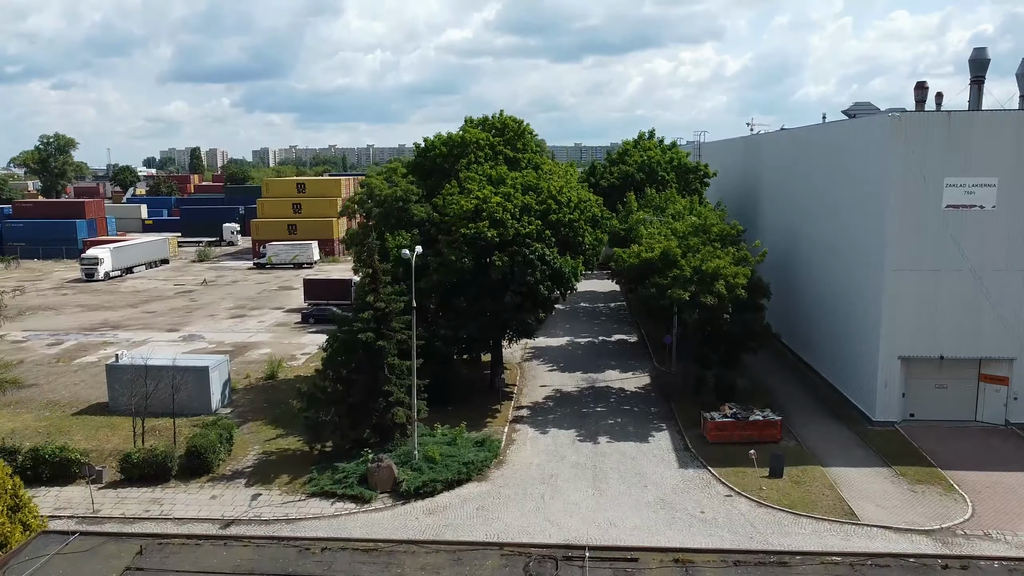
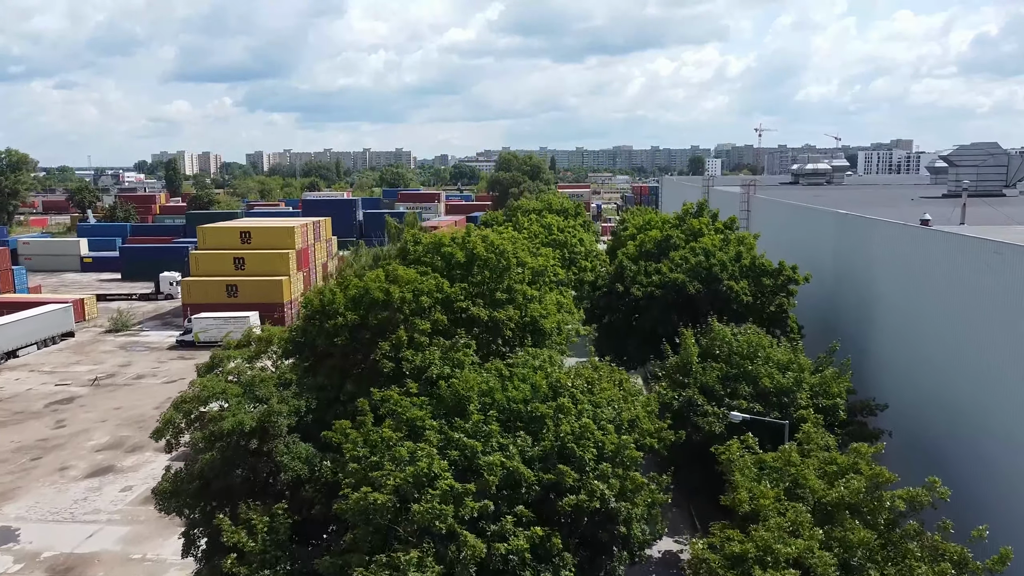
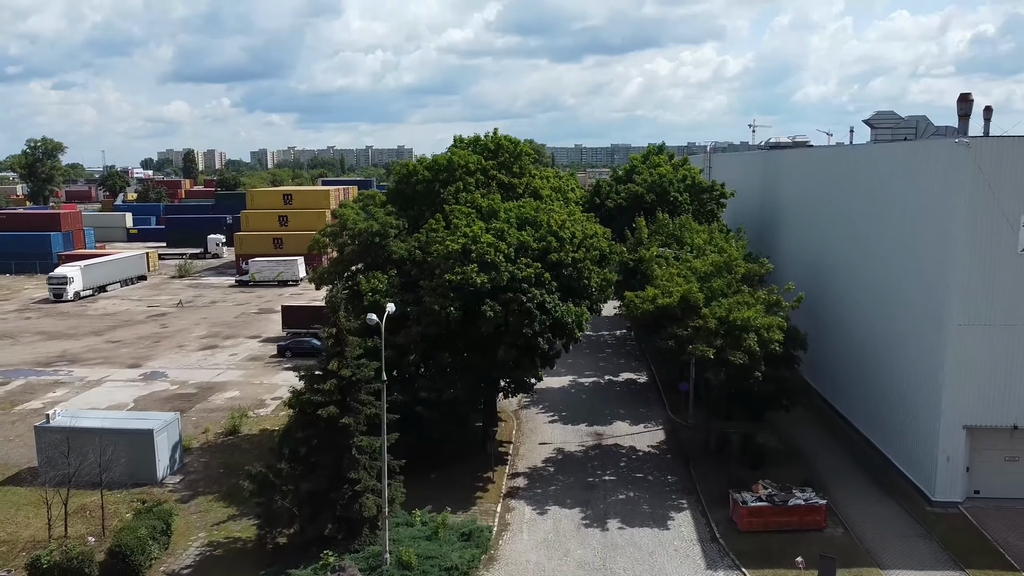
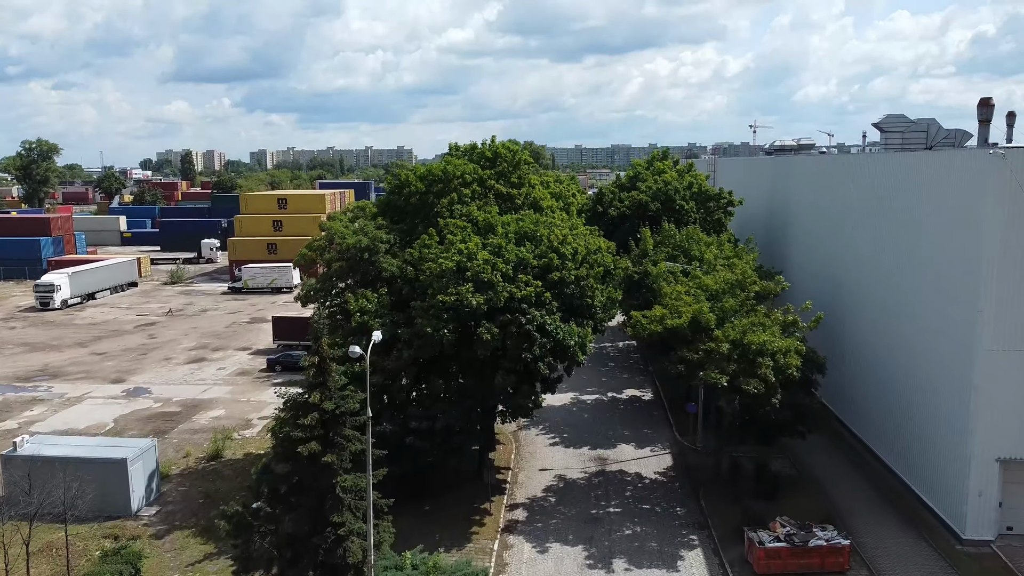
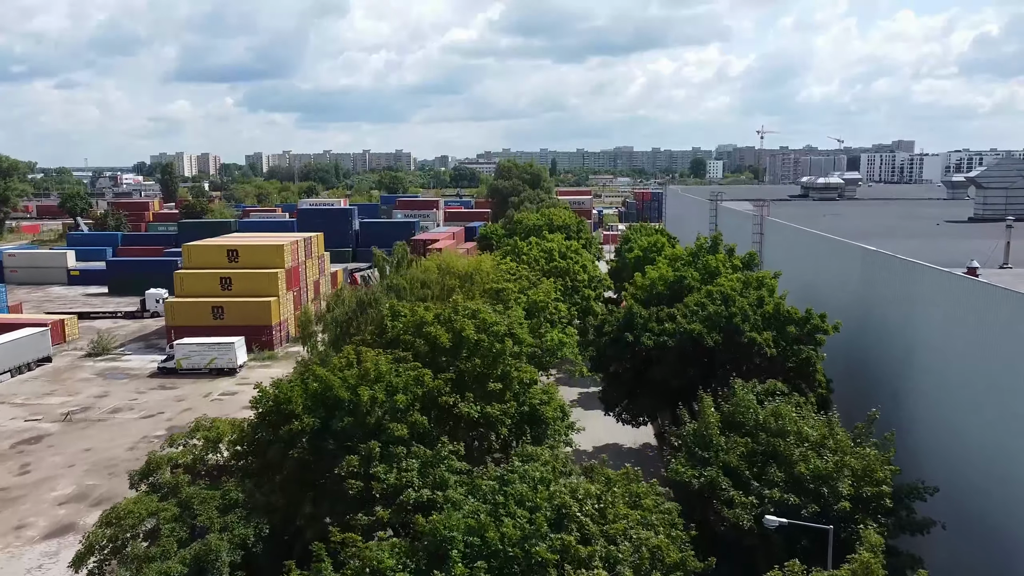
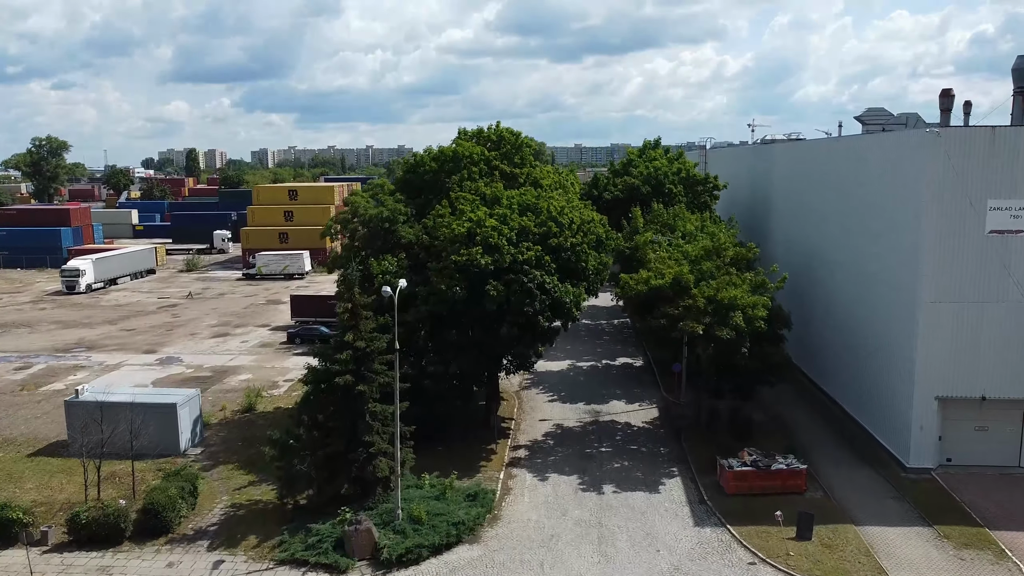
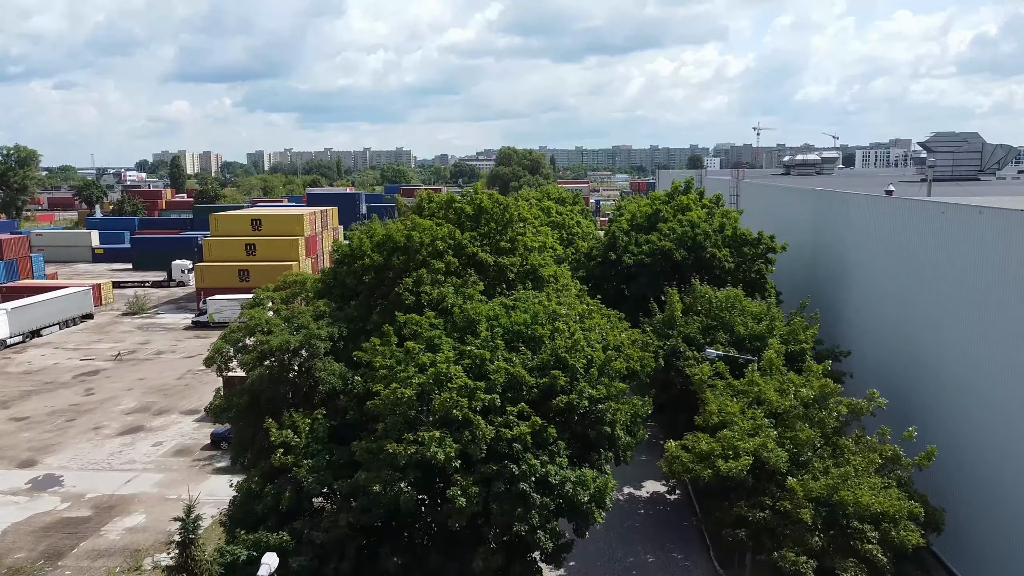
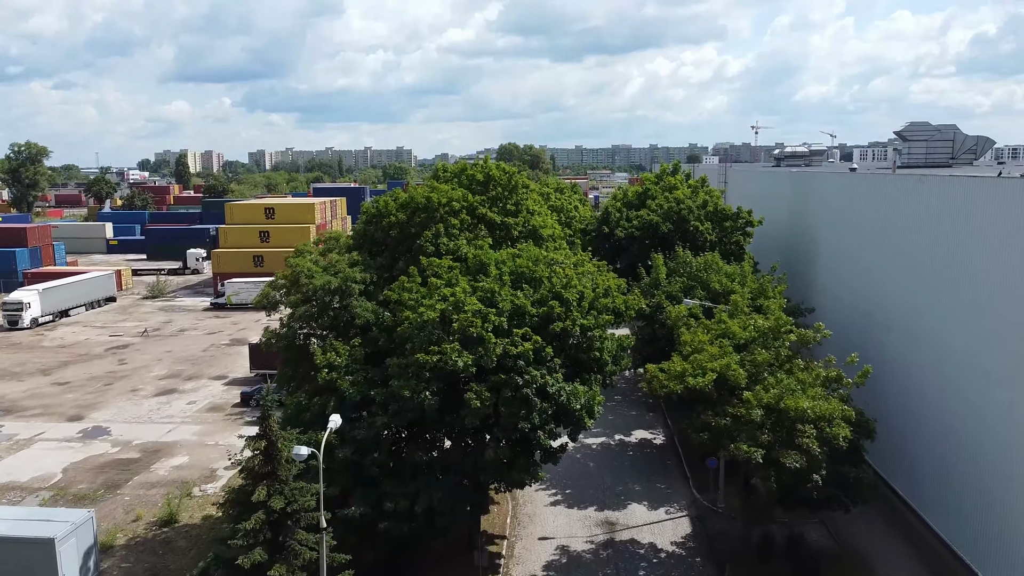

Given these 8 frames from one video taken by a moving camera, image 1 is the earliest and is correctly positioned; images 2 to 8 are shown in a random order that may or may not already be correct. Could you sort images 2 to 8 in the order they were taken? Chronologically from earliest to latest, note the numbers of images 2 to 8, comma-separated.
6, 3, 4, 8, 7, 2, 5
